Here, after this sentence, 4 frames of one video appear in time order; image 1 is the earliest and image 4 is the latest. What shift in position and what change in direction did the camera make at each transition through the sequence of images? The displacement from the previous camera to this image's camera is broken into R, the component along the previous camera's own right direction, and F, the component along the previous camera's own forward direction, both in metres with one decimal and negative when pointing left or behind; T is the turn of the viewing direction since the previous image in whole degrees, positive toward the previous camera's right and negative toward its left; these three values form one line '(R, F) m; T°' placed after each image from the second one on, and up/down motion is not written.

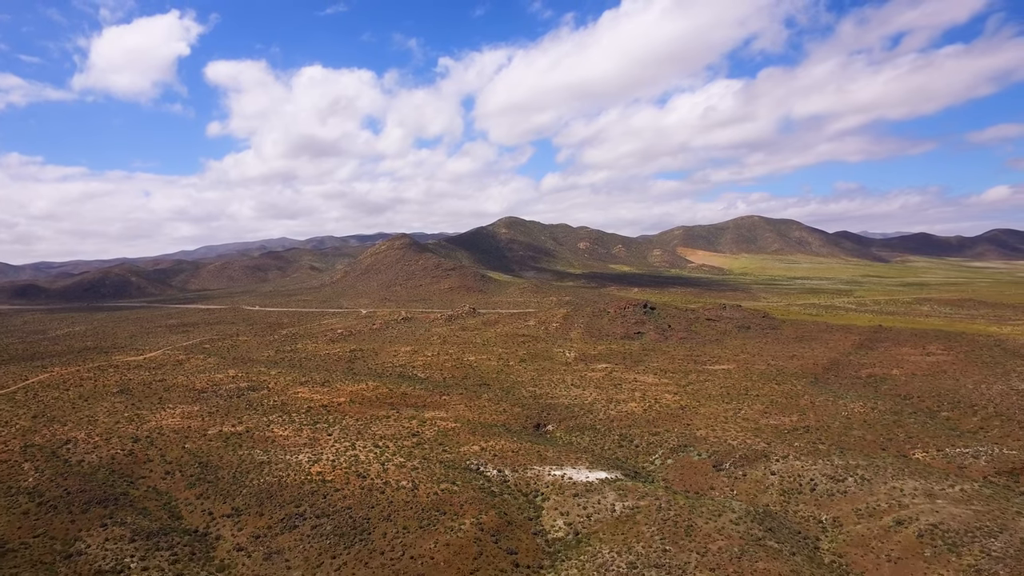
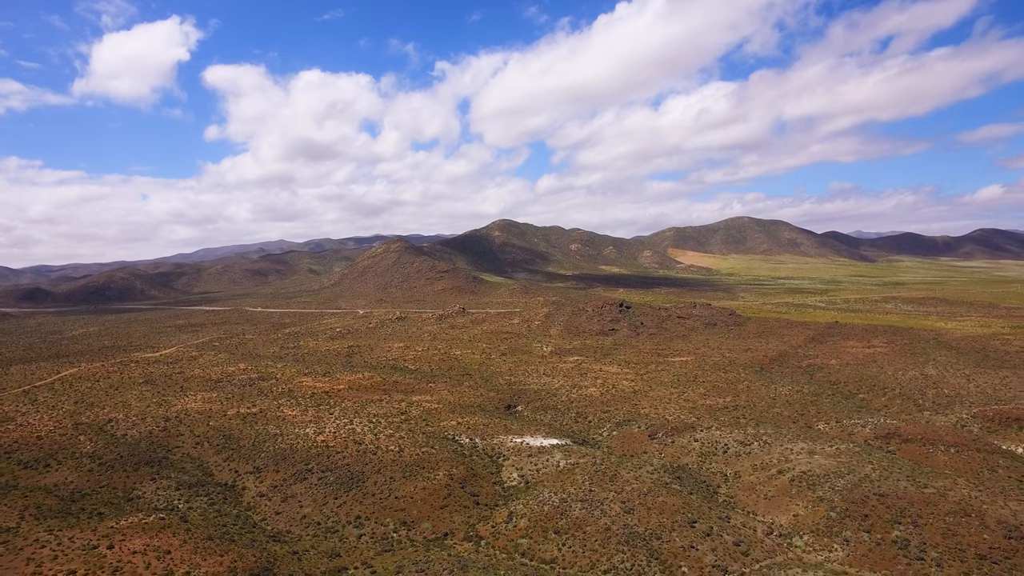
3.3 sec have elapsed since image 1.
(+1.8, -5.7) m; 0°
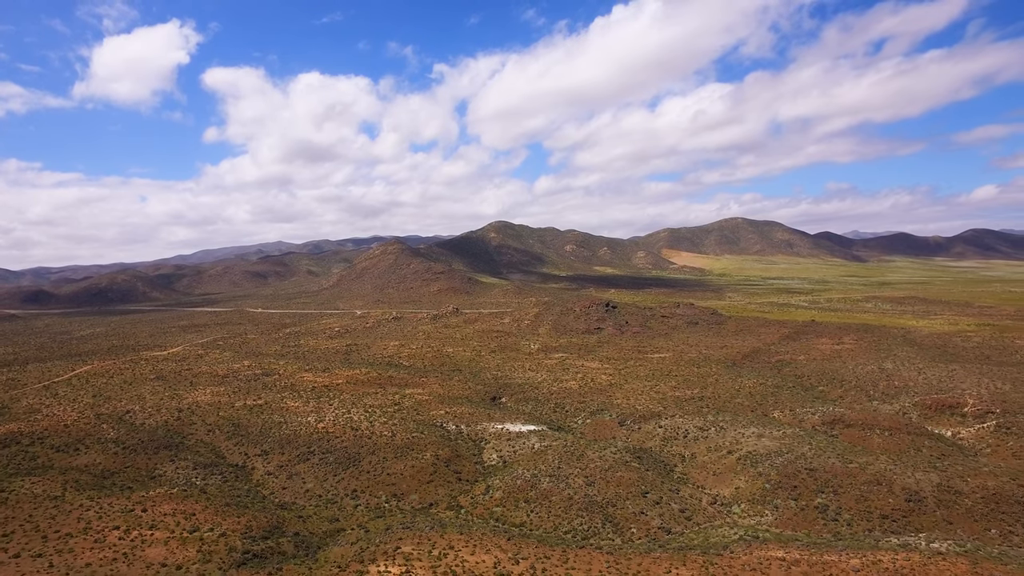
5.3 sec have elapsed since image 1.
(+1.2, -3.4) m; 0°
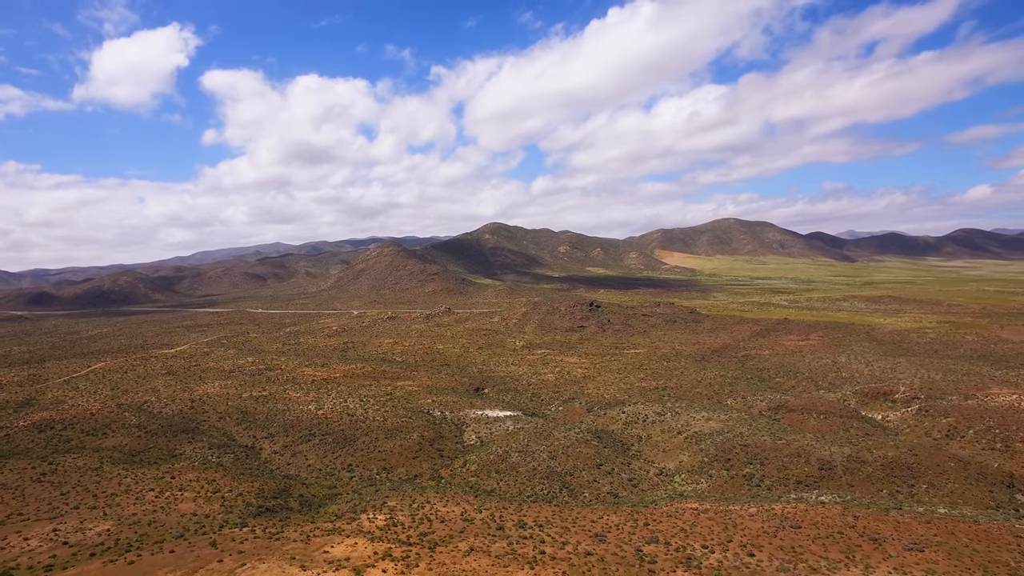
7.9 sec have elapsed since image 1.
(+1.5, -4.2) m; 0°
